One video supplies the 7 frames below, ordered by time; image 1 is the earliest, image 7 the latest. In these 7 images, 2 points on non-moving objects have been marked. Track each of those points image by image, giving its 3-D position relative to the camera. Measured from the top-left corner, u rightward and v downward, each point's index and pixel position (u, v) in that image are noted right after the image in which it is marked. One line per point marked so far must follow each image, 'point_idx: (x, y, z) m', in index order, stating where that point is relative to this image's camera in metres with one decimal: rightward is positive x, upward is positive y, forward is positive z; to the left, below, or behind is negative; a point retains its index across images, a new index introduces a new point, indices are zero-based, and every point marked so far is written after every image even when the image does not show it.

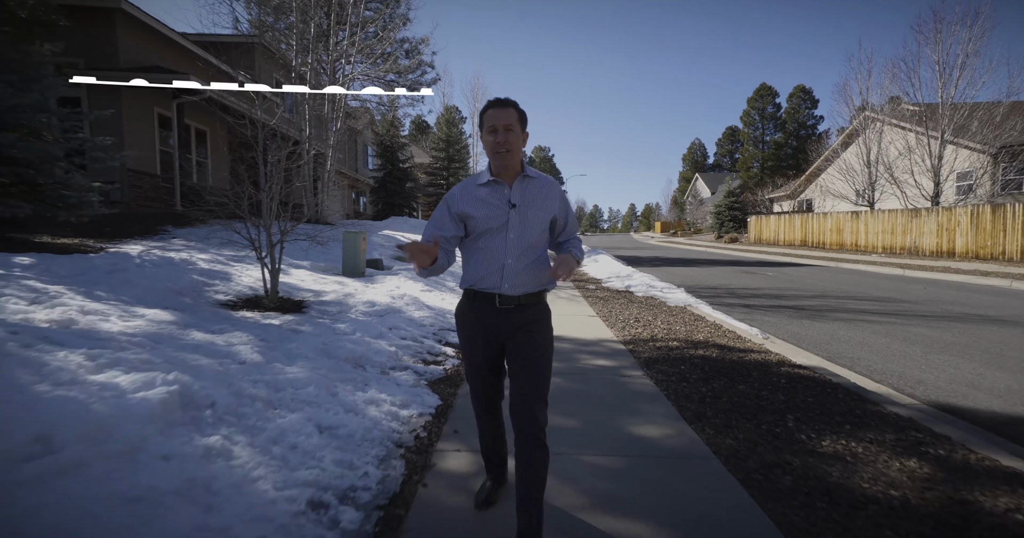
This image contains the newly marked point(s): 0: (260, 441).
0: (-1.3, -0.8, +2.6) m
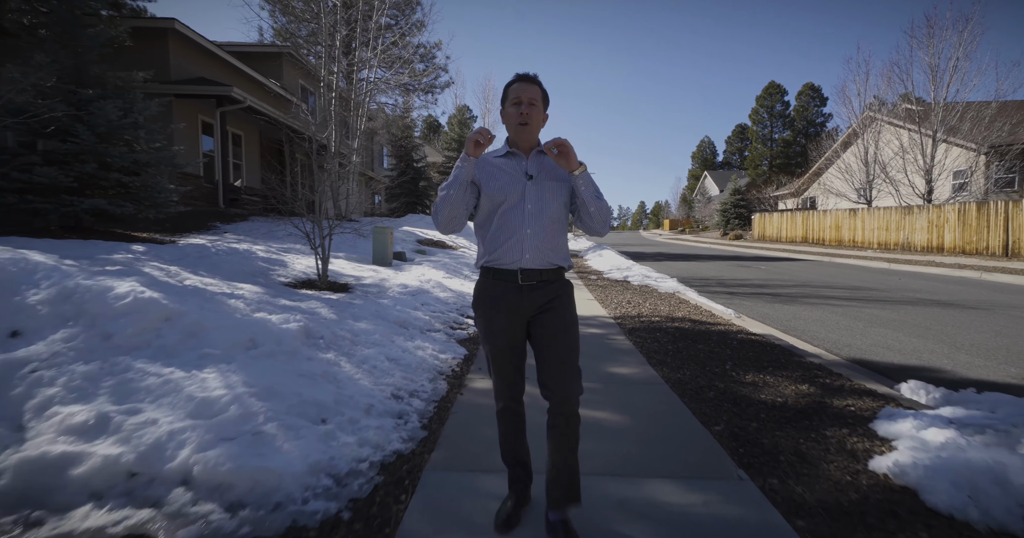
0: (-1.2, -0.7, +4.0) m
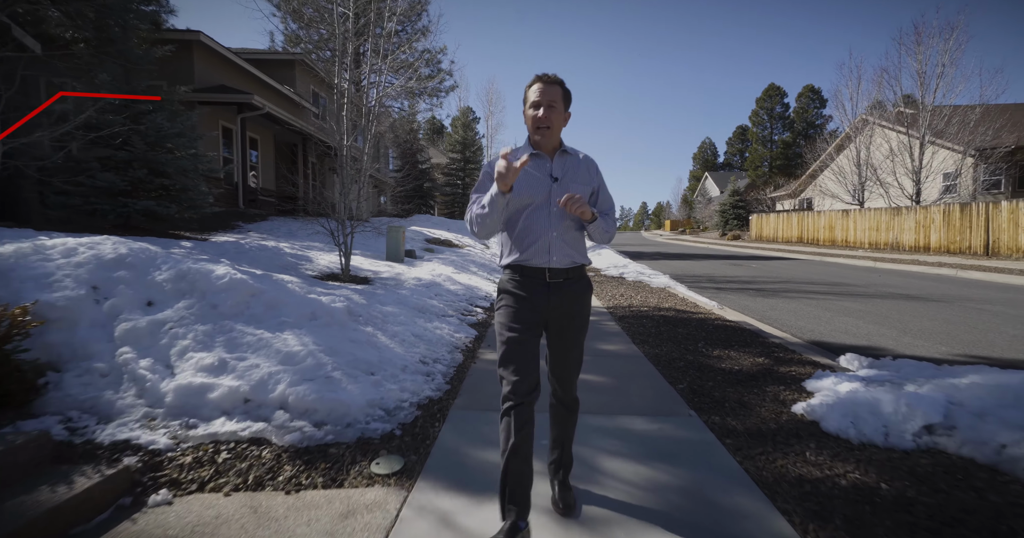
0: (-1.1, -0.6, +4.9) m
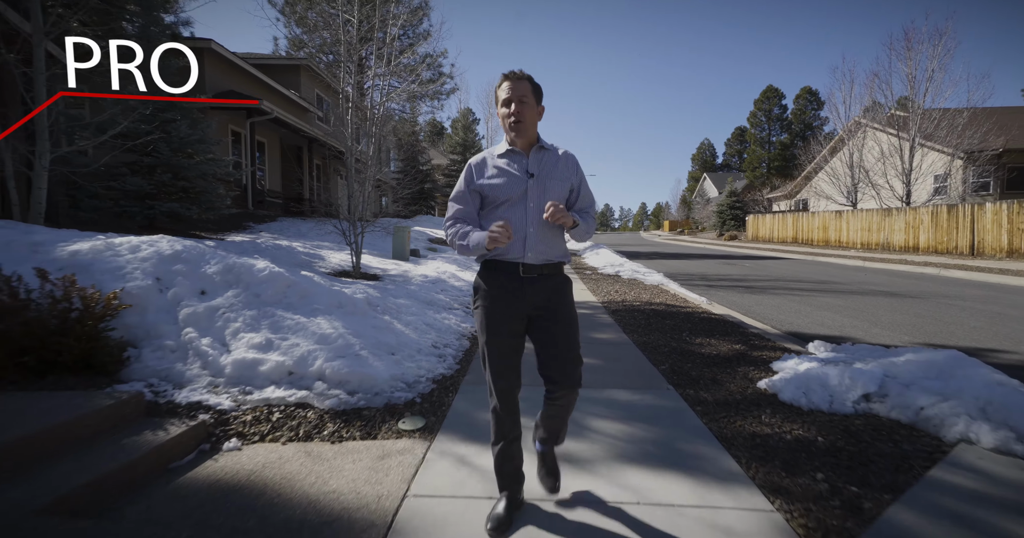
0: (-1.1, -0.6, +5.5) m
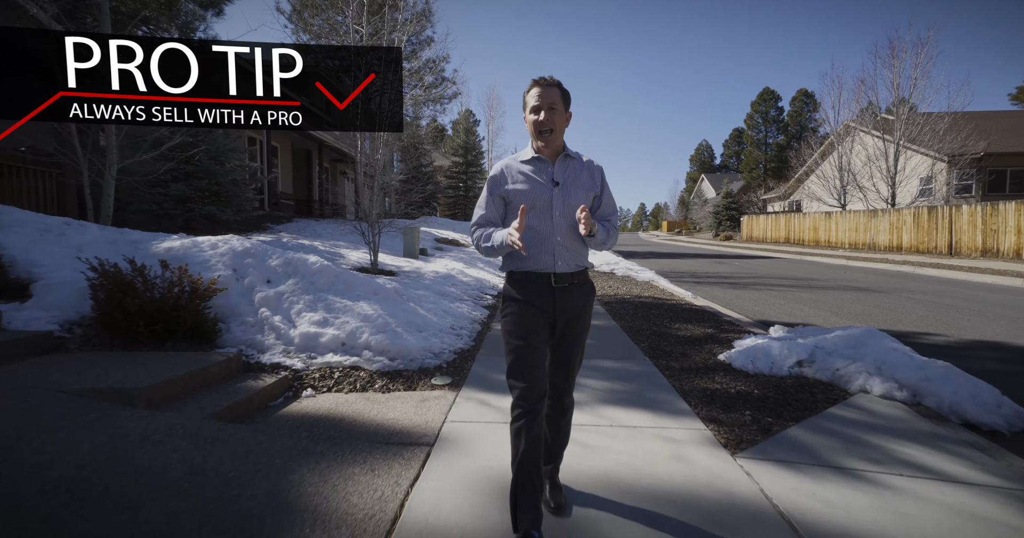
0: (-1.1, -0.5, +6.5) m
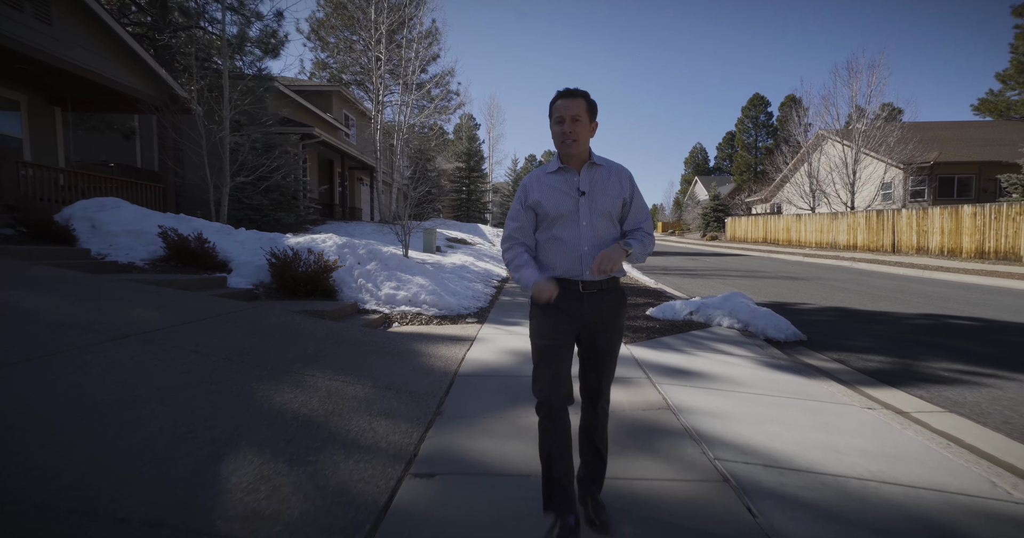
0: (-1.1, -0.3, +9.4) m
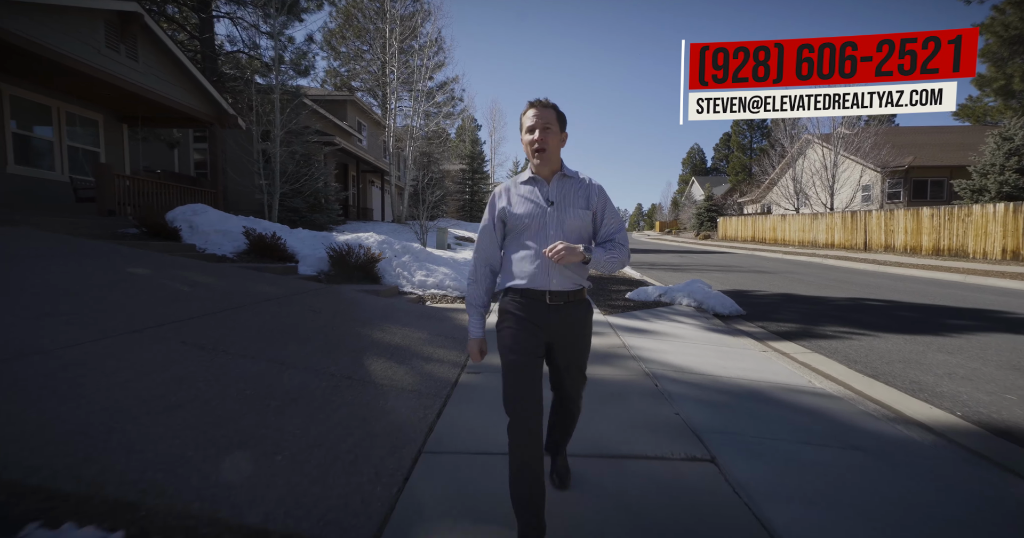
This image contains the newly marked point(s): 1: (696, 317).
0: (-0.9, -0.1, +11.3) m
1: (+2.8, -0.7, +8.1) m
